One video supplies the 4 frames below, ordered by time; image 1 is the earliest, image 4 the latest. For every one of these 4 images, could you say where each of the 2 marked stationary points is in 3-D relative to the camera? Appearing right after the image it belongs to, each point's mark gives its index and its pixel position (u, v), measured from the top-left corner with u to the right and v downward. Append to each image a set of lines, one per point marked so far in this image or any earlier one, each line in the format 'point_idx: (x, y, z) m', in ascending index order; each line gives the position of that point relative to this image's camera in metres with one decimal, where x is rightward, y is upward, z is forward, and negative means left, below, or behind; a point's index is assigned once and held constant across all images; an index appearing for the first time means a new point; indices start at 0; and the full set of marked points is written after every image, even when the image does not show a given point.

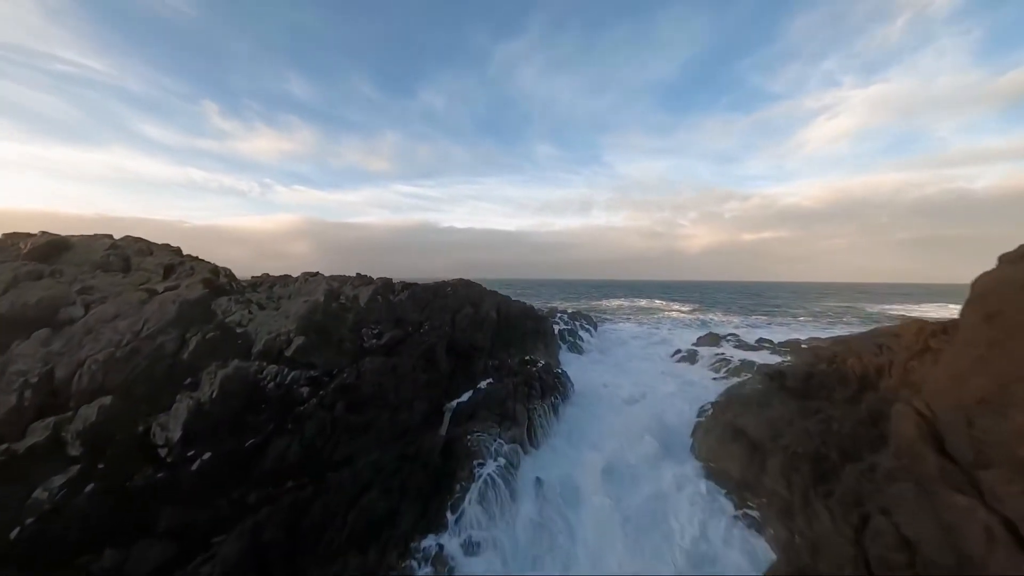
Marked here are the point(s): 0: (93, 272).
0: (-10.5, +0.4, +8.5) m
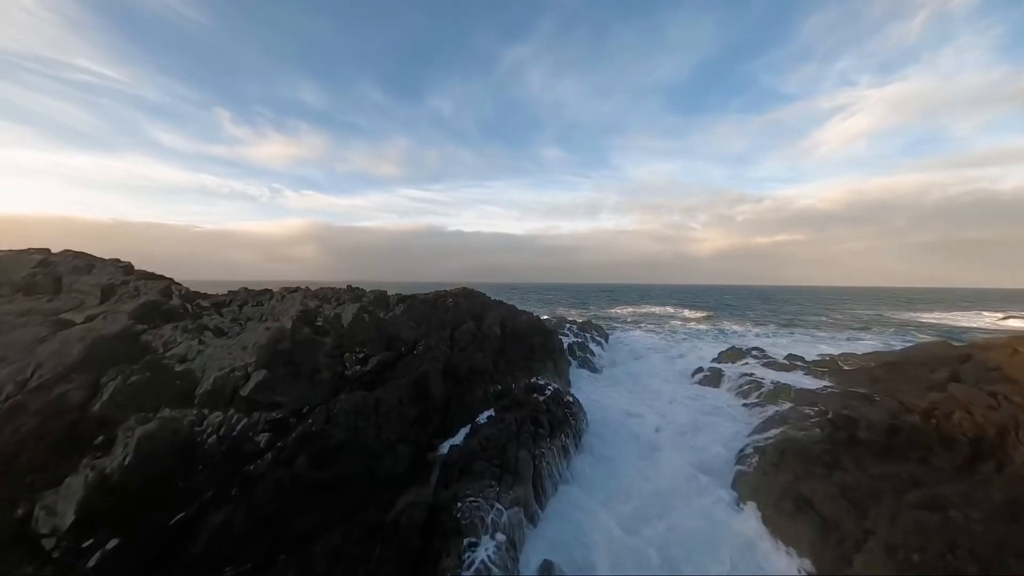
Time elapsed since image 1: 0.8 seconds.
0: (-10.4, -0.2, +7.1) m
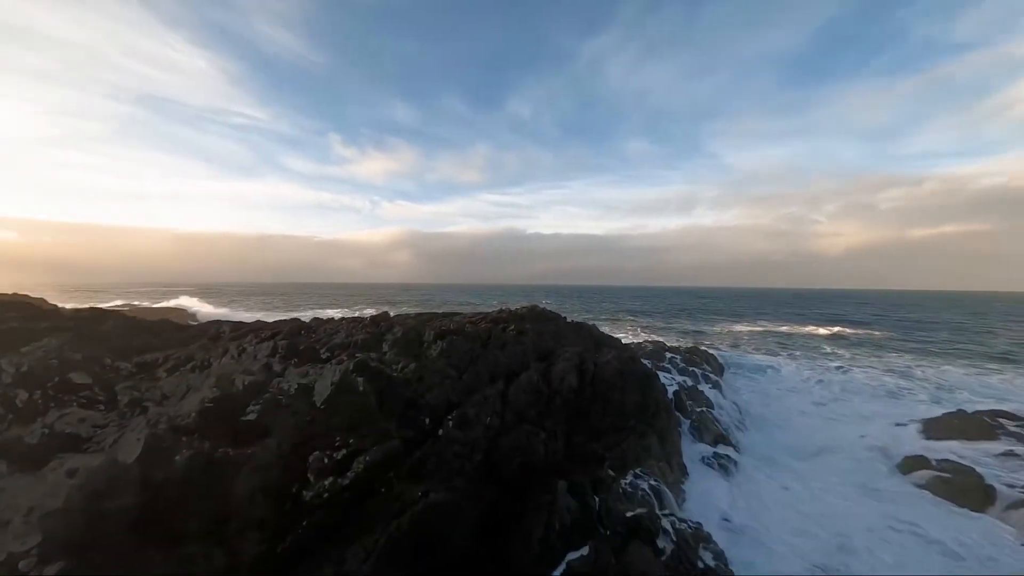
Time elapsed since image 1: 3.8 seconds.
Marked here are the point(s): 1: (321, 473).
0: (-9.7, -1.2, +4.2) m
1: (-3.5, -3.4, +6.2) m
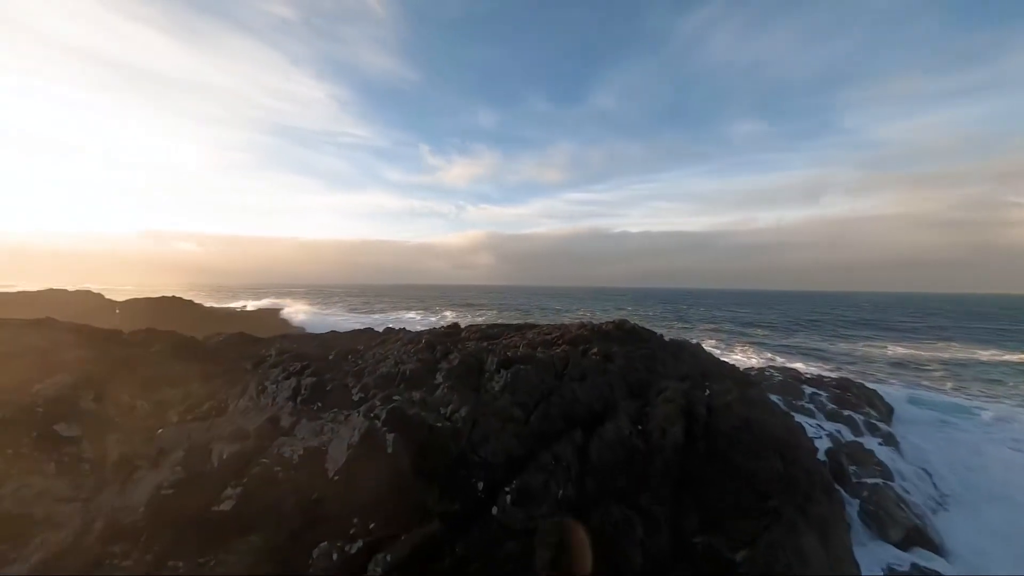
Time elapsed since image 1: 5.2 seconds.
0: (-9.0, -1.7, +4.0) m
1: (-2.5, -3.9, +4.5) m
